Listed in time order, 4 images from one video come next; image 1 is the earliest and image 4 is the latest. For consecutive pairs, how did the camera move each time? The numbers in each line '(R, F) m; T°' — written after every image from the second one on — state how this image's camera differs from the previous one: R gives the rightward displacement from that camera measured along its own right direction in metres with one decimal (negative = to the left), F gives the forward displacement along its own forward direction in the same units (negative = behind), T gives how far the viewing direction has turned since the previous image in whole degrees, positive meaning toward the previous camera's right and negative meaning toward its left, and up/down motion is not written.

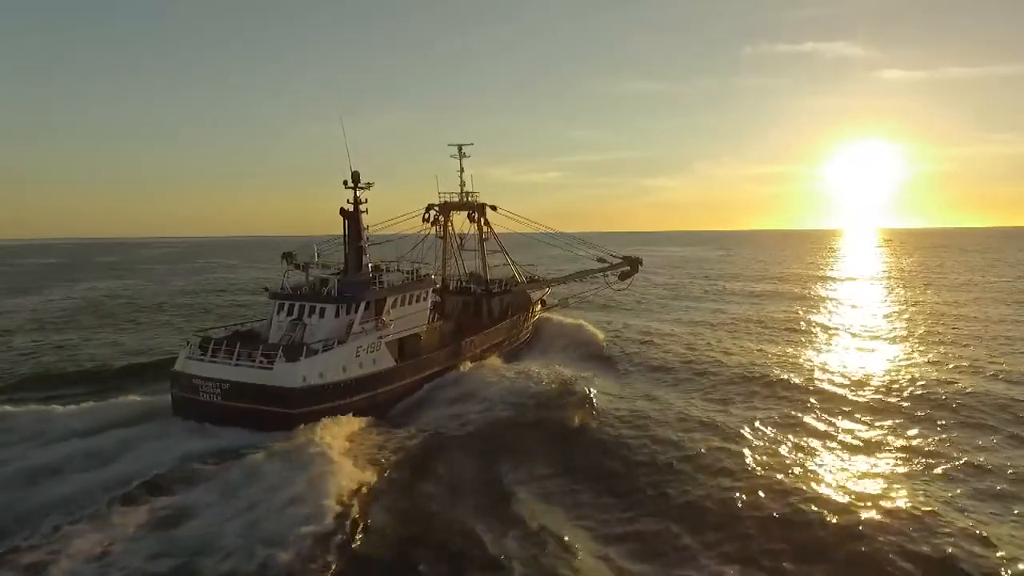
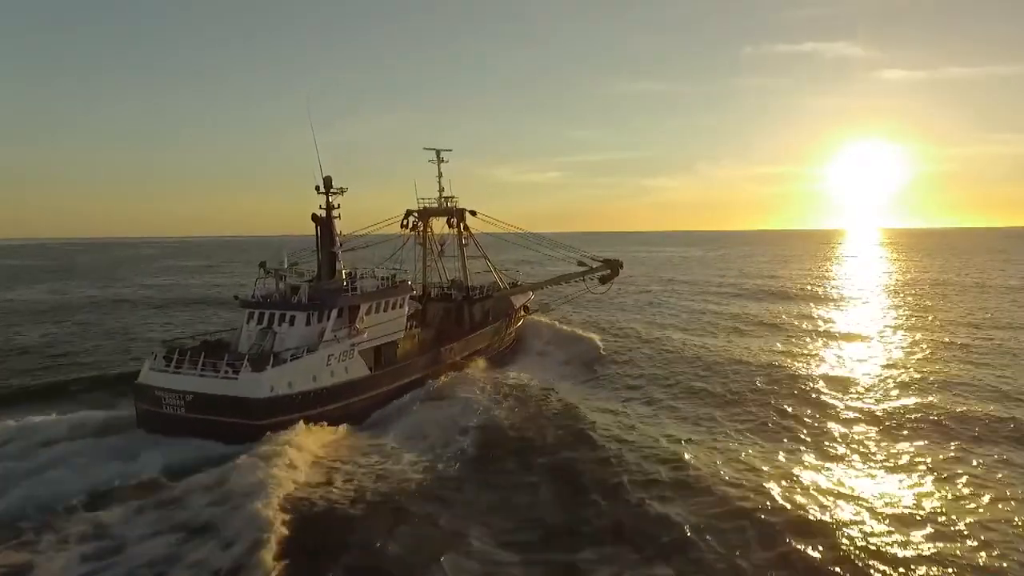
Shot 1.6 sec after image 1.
(+0.9, +0.5) m; 0°
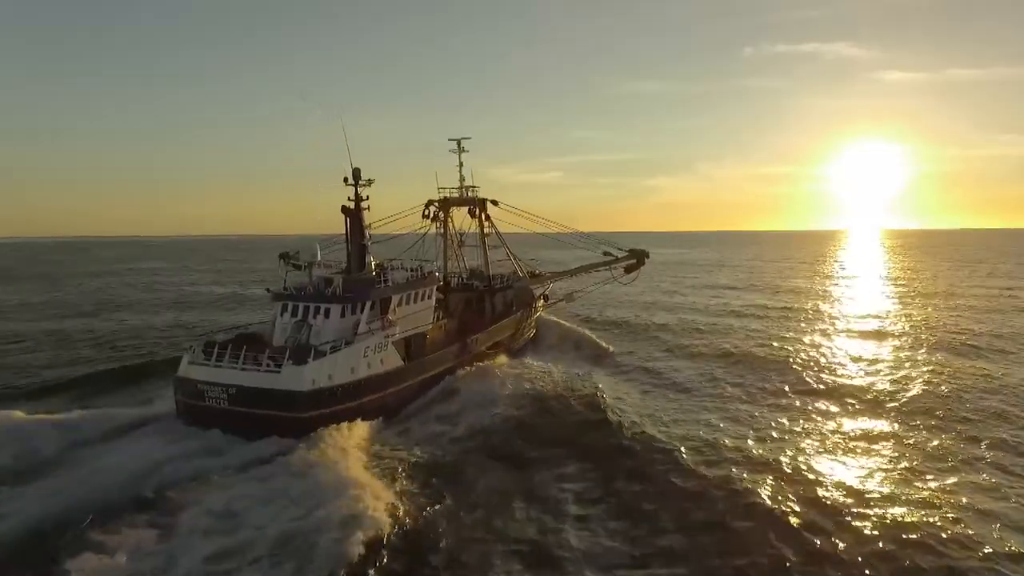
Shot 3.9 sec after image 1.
(-1.0, +0.1) m; 0°
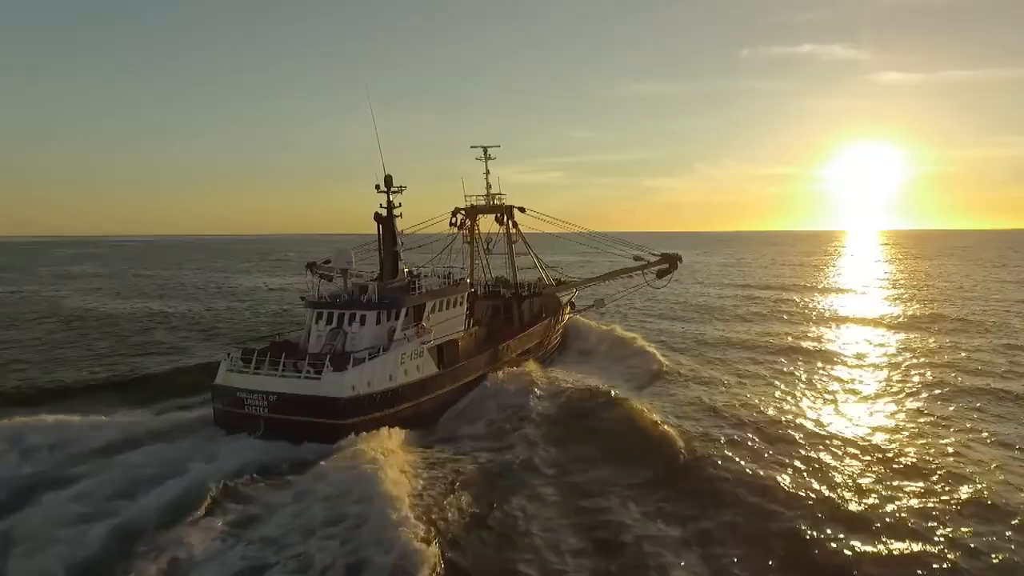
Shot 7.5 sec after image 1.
(-1.1, 0.0) m; 0°
